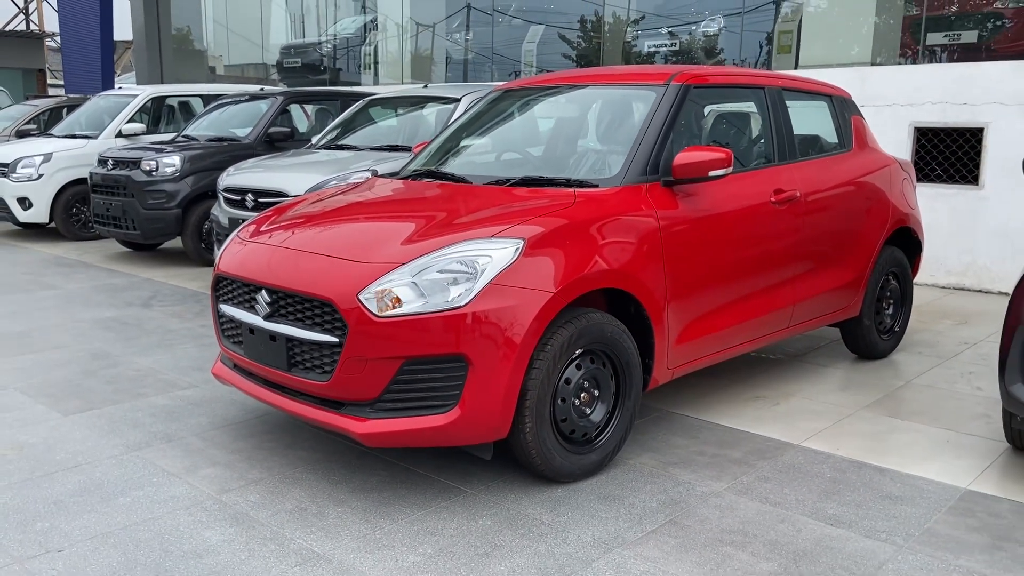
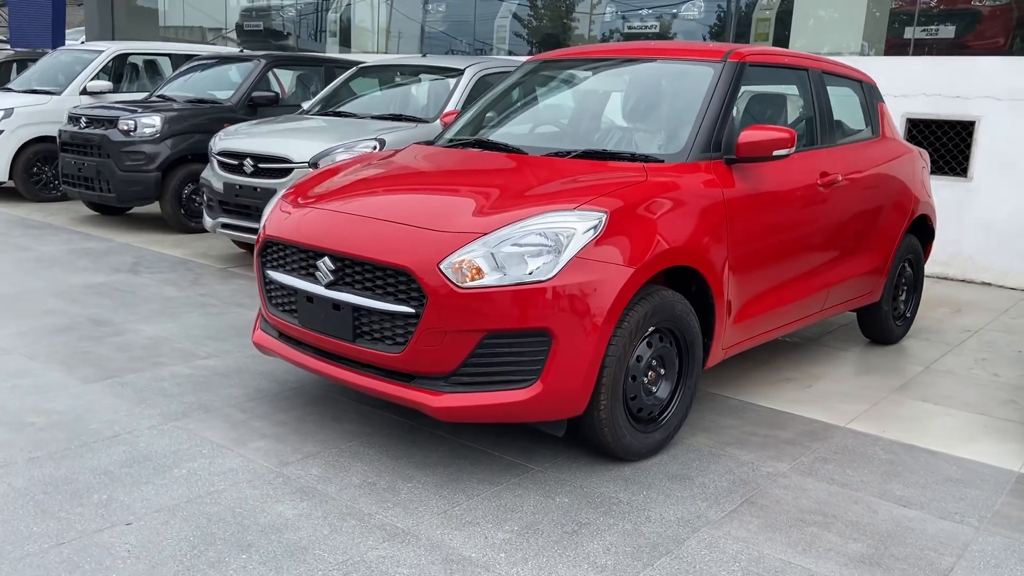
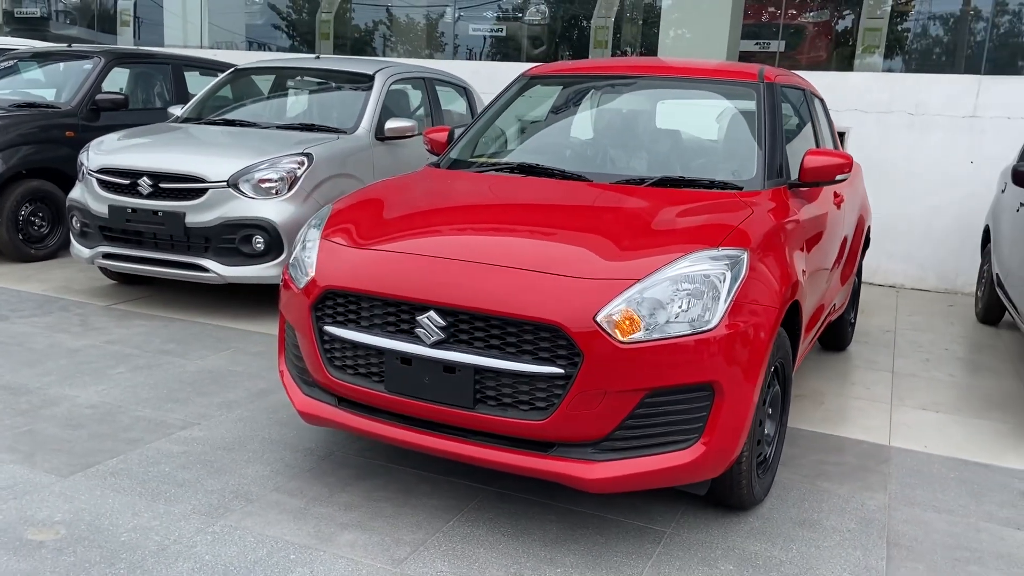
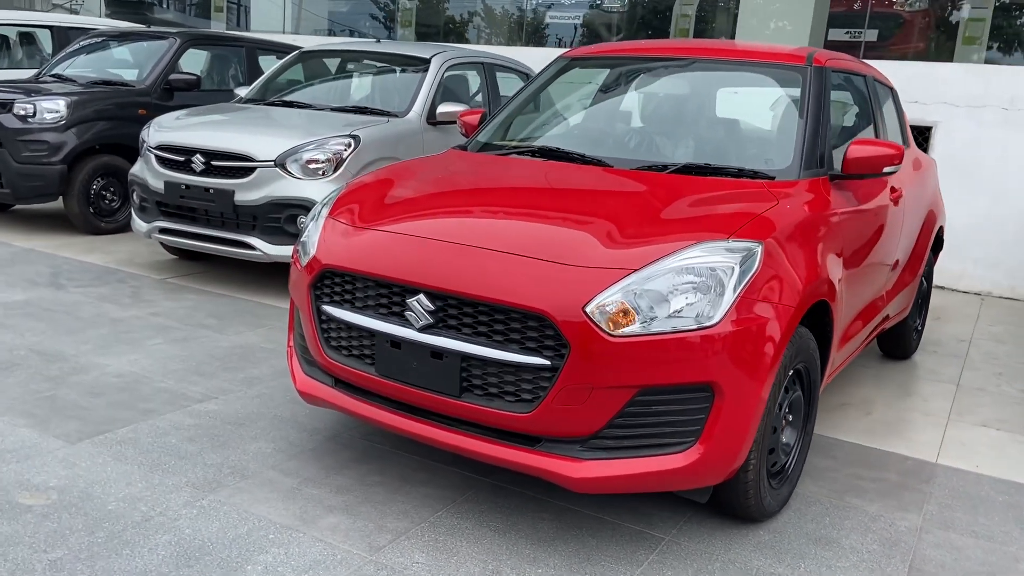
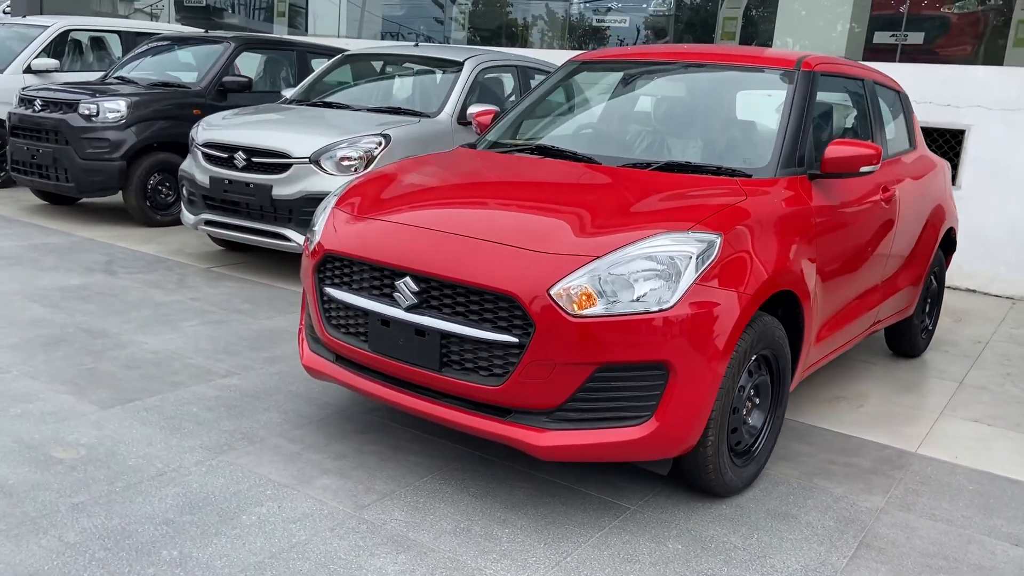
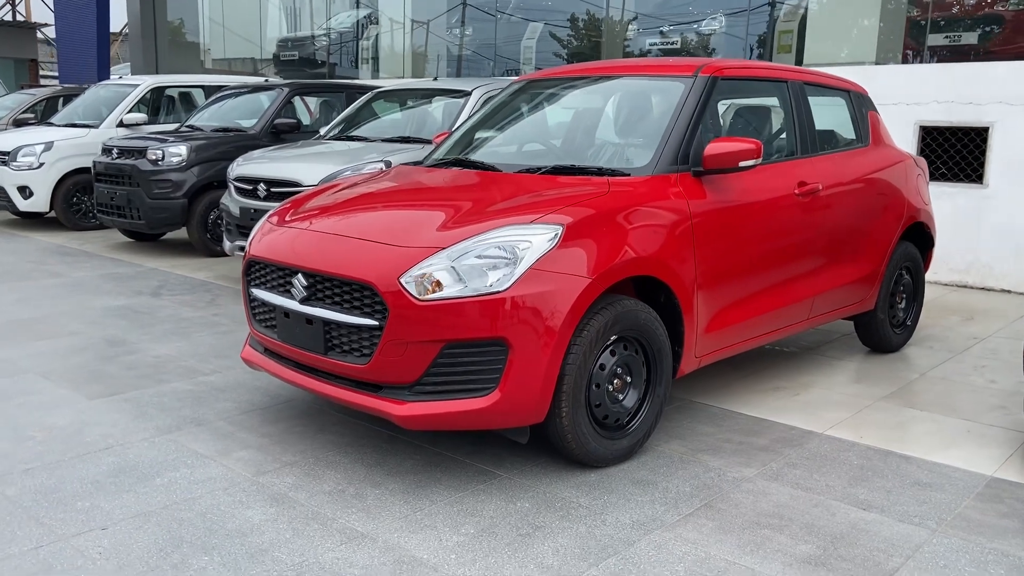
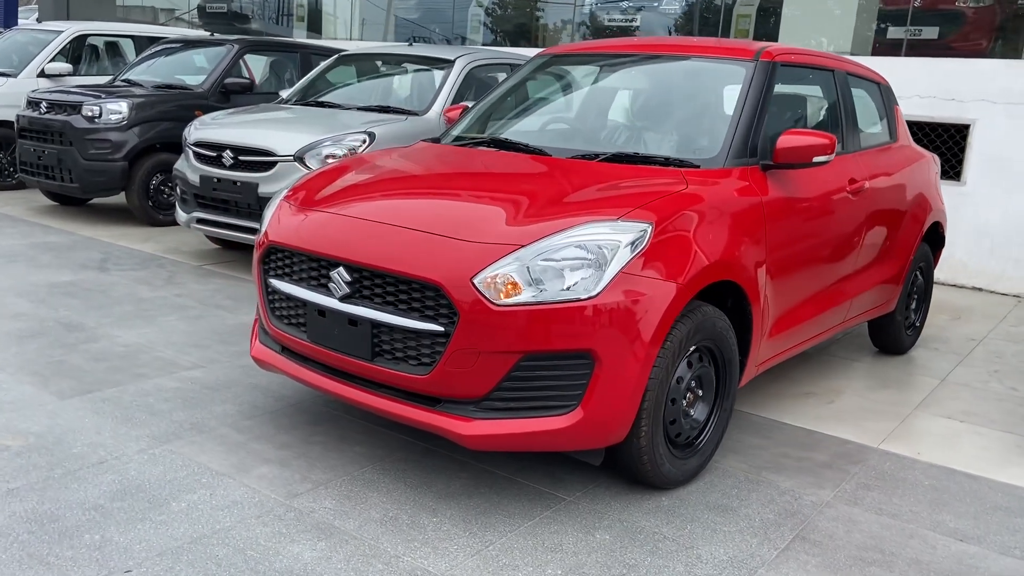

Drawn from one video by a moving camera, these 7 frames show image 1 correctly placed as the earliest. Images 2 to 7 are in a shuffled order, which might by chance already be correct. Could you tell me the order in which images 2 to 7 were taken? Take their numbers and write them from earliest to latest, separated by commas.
6, 2, 7, 5, 4, 3
